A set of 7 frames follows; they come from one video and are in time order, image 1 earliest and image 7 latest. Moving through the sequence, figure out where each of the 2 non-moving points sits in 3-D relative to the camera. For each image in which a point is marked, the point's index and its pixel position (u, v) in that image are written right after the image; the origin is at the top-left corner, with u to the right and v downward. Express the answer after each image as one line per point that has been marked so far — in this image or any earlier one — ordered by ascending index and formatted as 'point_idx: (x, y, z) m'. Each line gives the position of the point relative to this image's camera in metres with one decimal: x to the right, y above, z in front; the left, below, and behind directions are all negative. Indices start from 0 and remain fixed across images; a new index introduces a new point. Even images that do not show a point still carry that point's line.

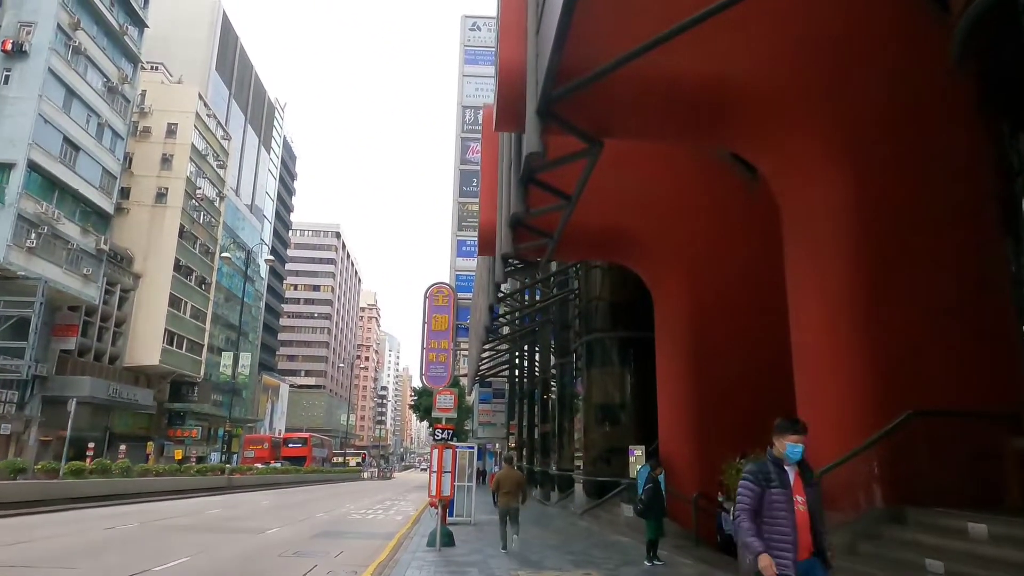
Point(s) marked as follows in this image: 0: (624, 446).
0: (+3.0, -4.3, +18.0) m
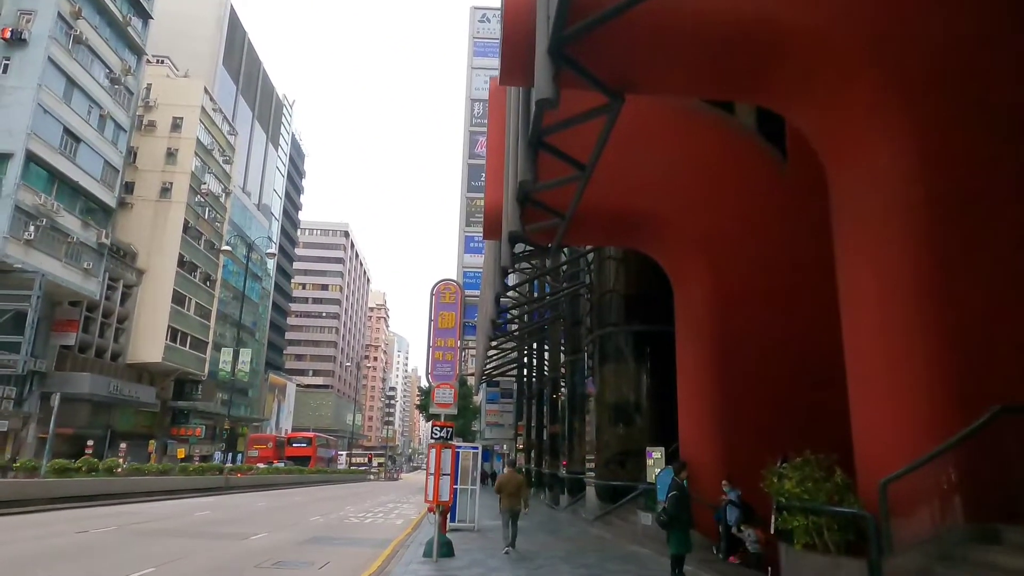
0: (+3.2, -4.1, +16.8) m
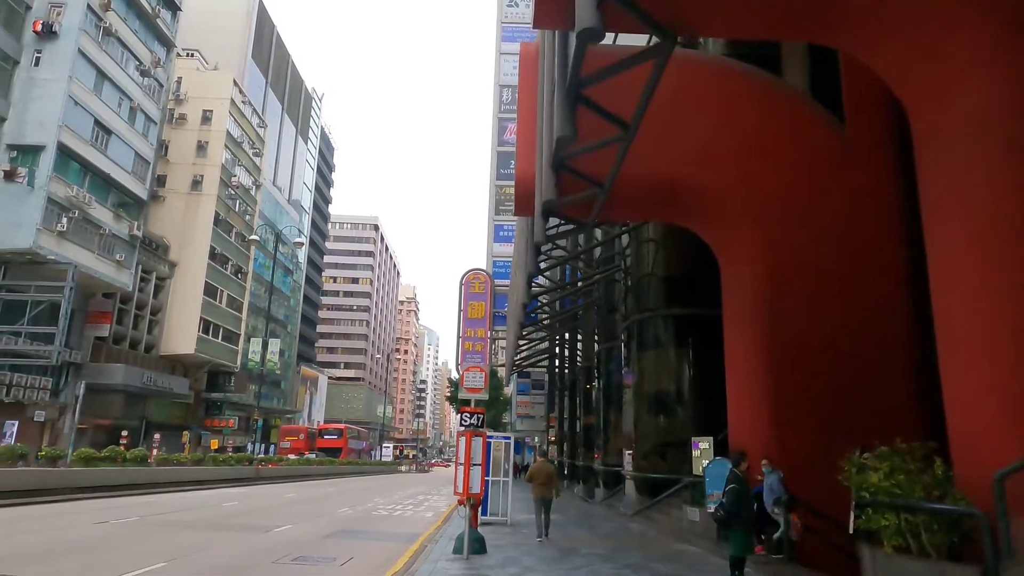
0: (+4.0, -3.6, +15.8) m
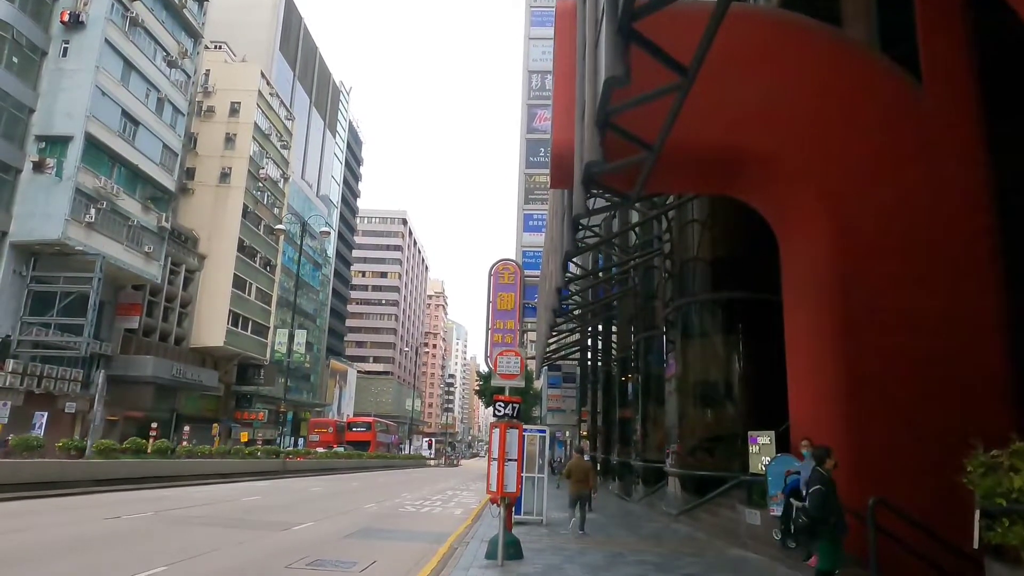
0: (+4.8, -3.2, +14.5) m
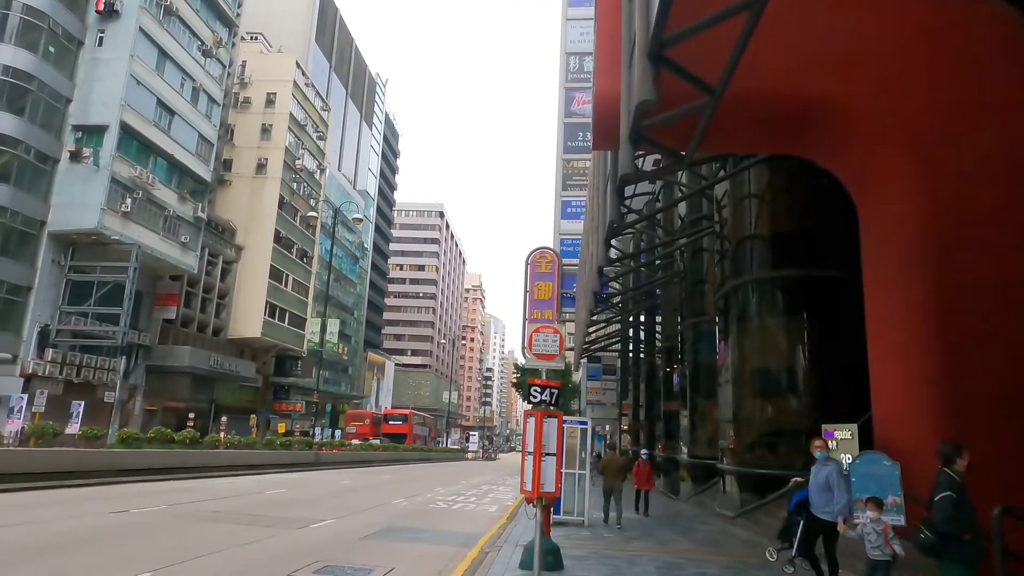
0: (+5.5, -2.7, +13.0) m
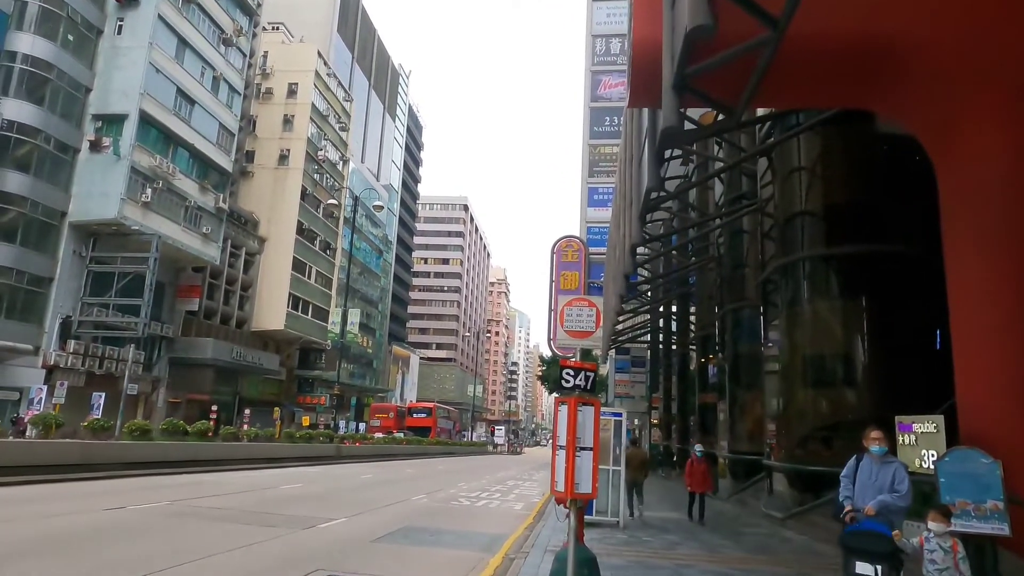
0: (+6.0, -2.3, +11.7) m
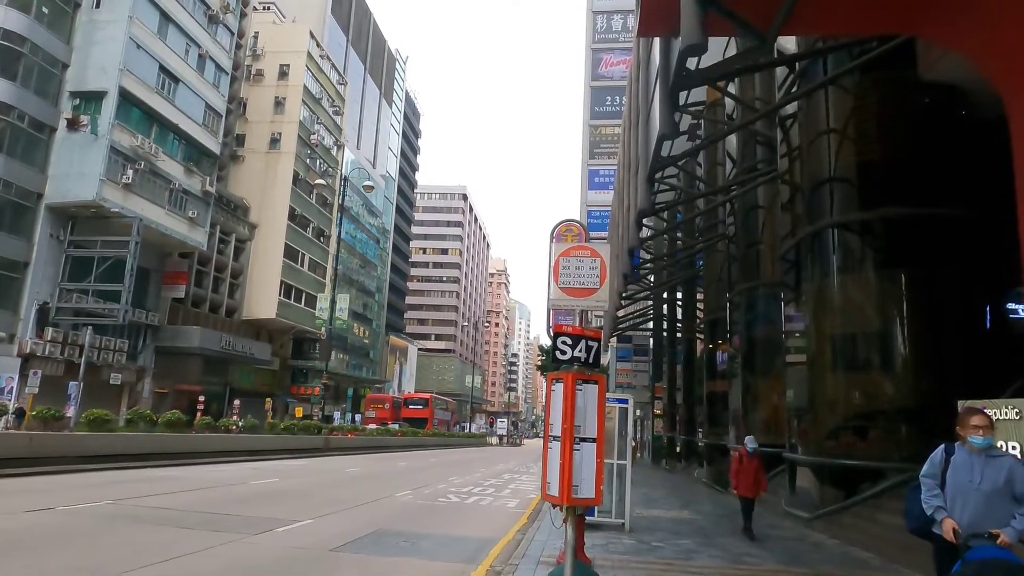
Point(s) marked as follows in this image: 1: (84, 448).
0: (+5.9, -1.9, +10.2) m
1: (-9.4, -3.5, +14.6) m
